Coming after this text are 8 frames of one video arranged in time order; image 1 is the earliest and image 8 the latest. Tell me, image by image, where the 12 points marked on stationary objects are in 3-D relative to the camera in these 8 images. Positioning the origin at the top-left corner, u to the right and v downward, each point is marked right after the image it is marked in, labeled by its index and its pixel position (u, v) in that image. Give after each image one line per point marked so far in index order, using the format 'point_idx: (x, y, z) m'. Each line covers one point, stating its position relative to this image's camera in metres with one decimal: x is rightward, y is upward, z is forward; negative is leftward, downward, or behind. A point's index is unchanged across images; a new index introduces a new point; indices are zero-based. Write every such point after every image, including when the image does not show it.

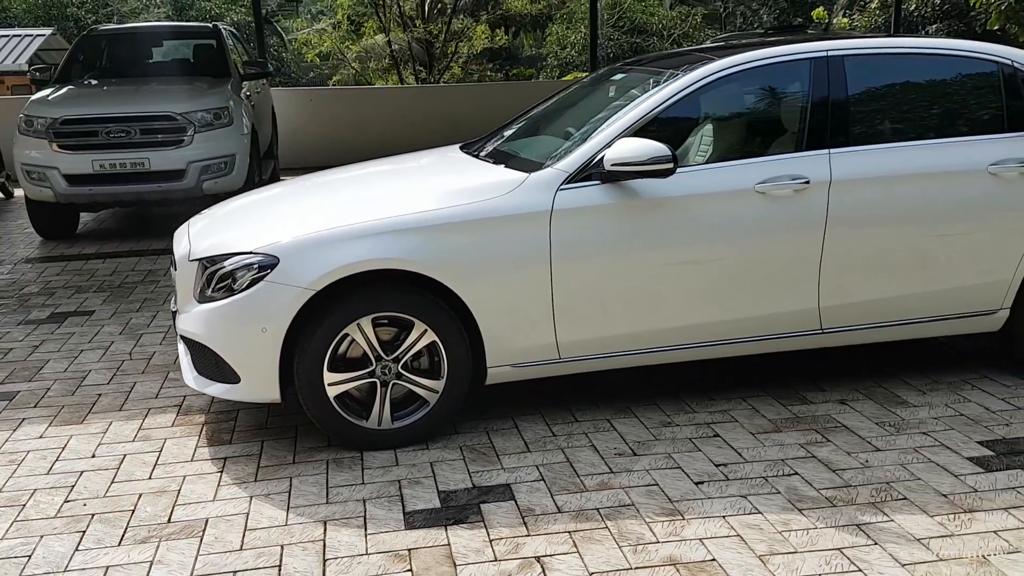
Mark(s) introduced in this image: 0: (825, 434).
0: (+1.3, -0.6, +3.9) m
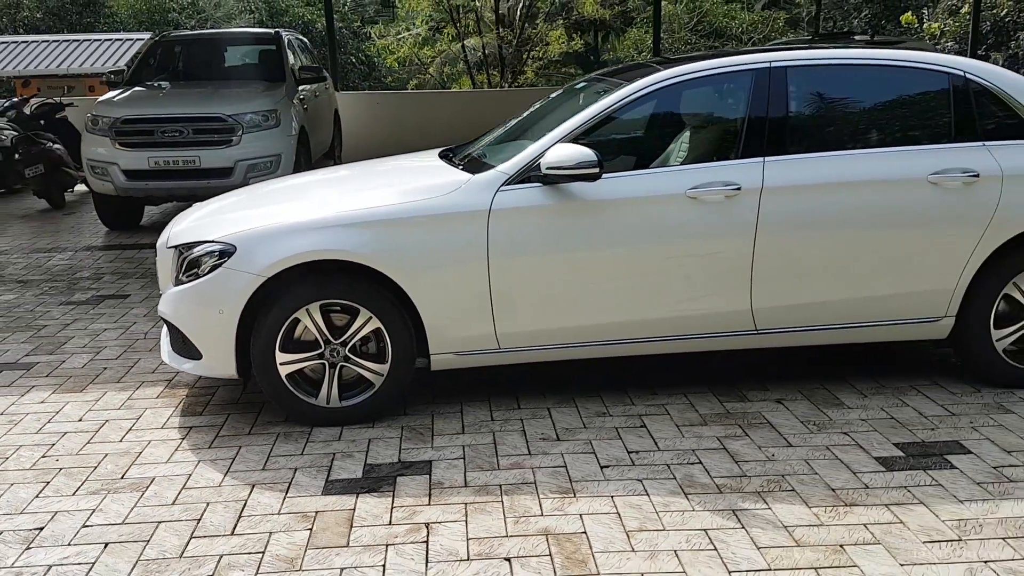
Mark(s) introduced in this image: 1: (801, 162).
0: (+1.0, -0.6, +4.1) m
1: (+1.3, +0.6, +4.2) m
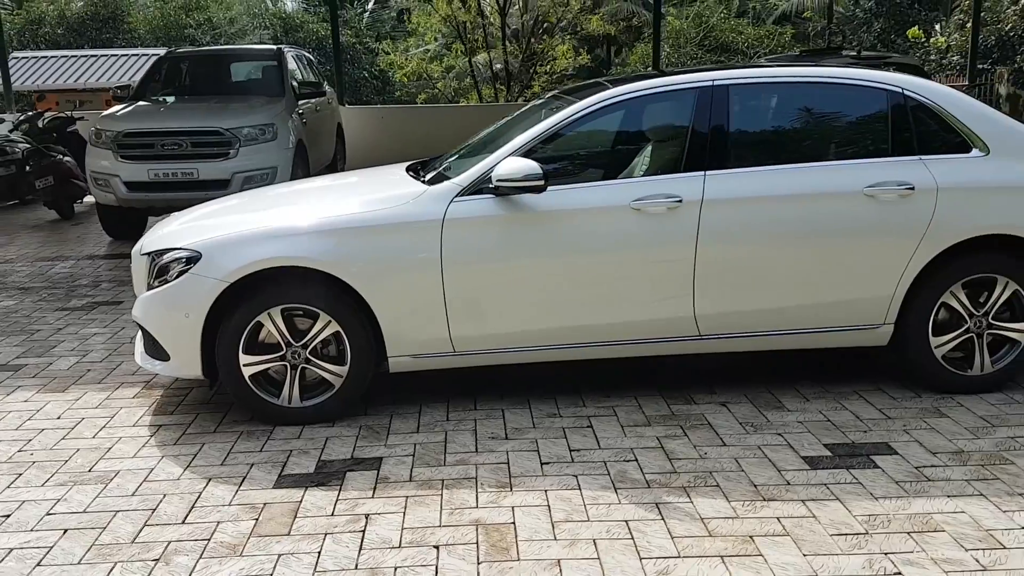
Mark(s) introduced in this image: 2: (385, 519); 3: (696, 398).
0: (+0.8, -0.6, +4.2) m
1: (+1.1, +0.5, +4.4) m
2: (-0.5, -0.8, +3.4) m
3: (+0.9, -0.5, +4.6) m
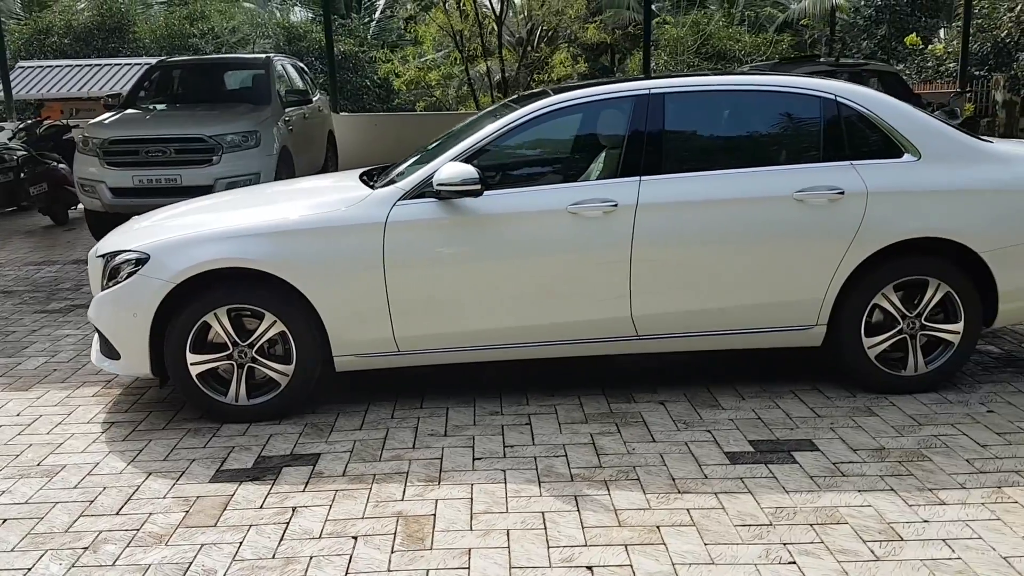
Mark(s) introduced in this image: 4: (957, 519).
0: (+0.5, -0.6, +4.3) m
1: (+0.8, +0.5, +4.5) m
2: (-0.8, -0.8, +3.5) m
3: (+0.6, -0.5, +4.8) m
4: (+1.6, -0.8, +3.4) m
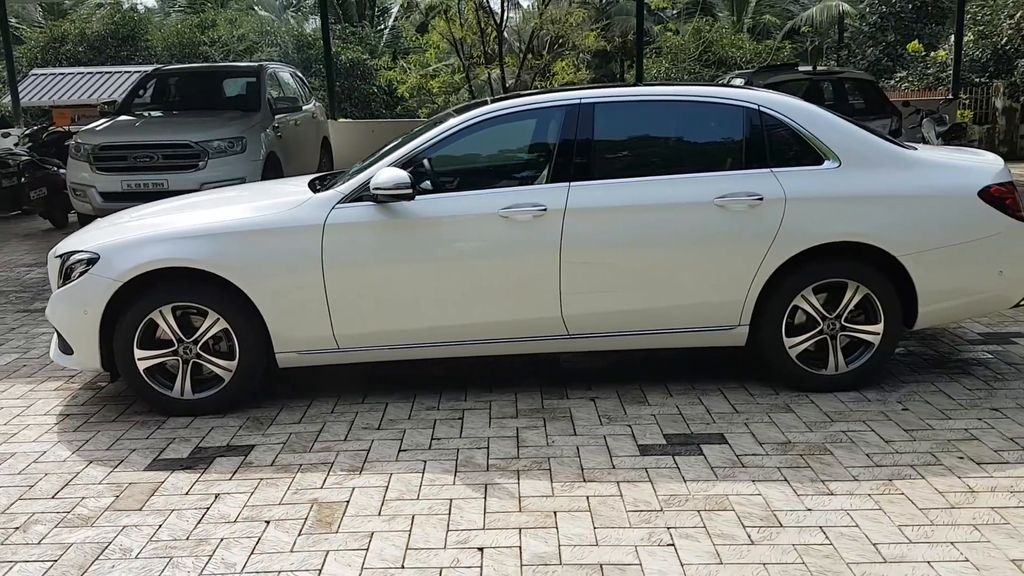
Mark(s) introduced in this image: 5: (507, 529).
0: (+0.2, -0.6, +4.5) m
1: (+0.4, +0.5, +4.7) m
2: (-1.1, -0.8, +3.7) m
3: (+0.3, -0.5, +4.9) m
4: (+1.2, -0.8, +3.5) m
5: (0.0, -0.9, +3.4) m
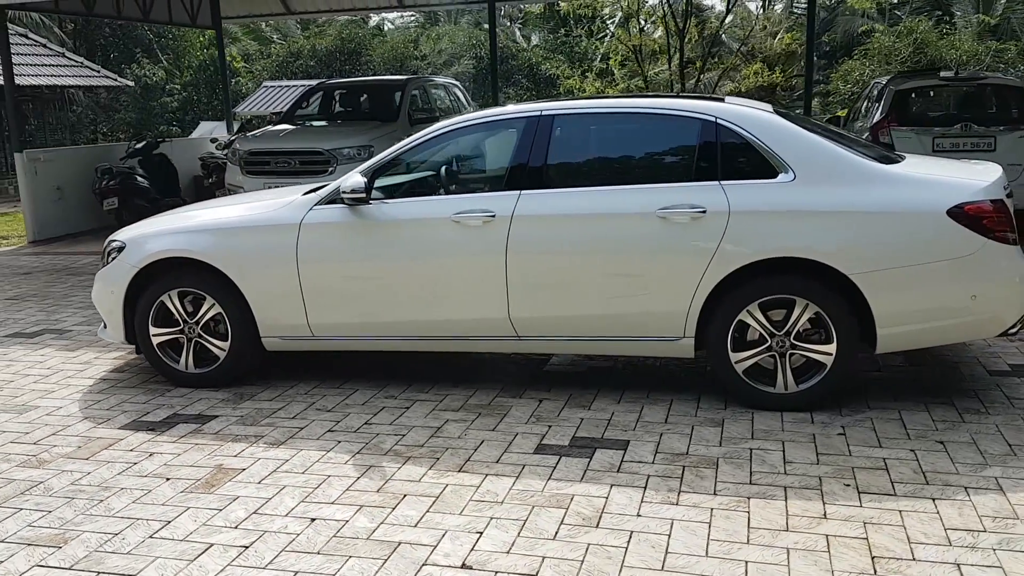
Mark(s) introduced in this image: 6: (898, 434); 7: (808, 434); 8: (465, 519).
0: (-0.2, -0.6, +4.8) m
1: (+0.2, +0.5, +4.9) m
2: (-1.6, -0.8, +4.3) m
3: (+0.1, -0.6, +5.1) m
4: (+0.6, -0.9, +3.5) m
5: (-0.6, -0.9, +3.7) m
6: (+1.8, -0.7, +4.3) m
7: (+1.4, -0.7, +4.4) m
8: (-0.2, -0.9, +3.6) m
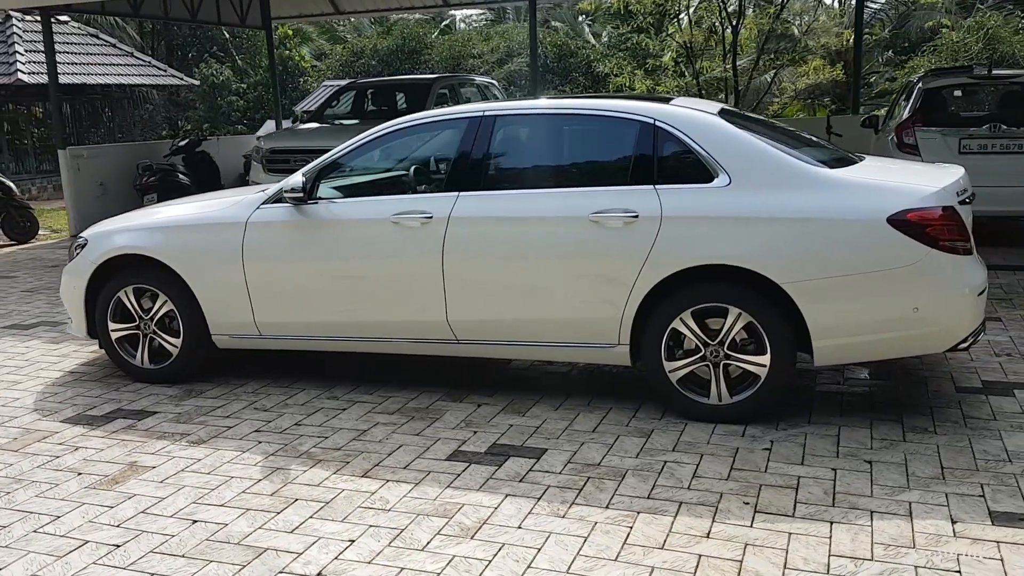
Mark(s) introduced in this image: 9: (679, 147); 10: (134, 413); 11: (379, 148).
0: (-0.5, -0.7, +4.7) m
1: (-0.1, +0.5, +4.8) m
2: (-2.0, -0.8, +4.4) m
3: (-0.3, -0.6, +5.1) m
4: (+0.1, -0.9, +3.4) m
5: (-1.1, -0.9, +3.7) m
6: (+1.4, -0.7, +4.1) m
7: (+1.0, -0.7, +4.2) m
8: (-0.6, -0.9, +3.5) m
9: (+0.8, +0.7, +4.6) m
10: (-2.0, -0.7, +4.9) m
11: (-0.7, +0.8, +5.1) m
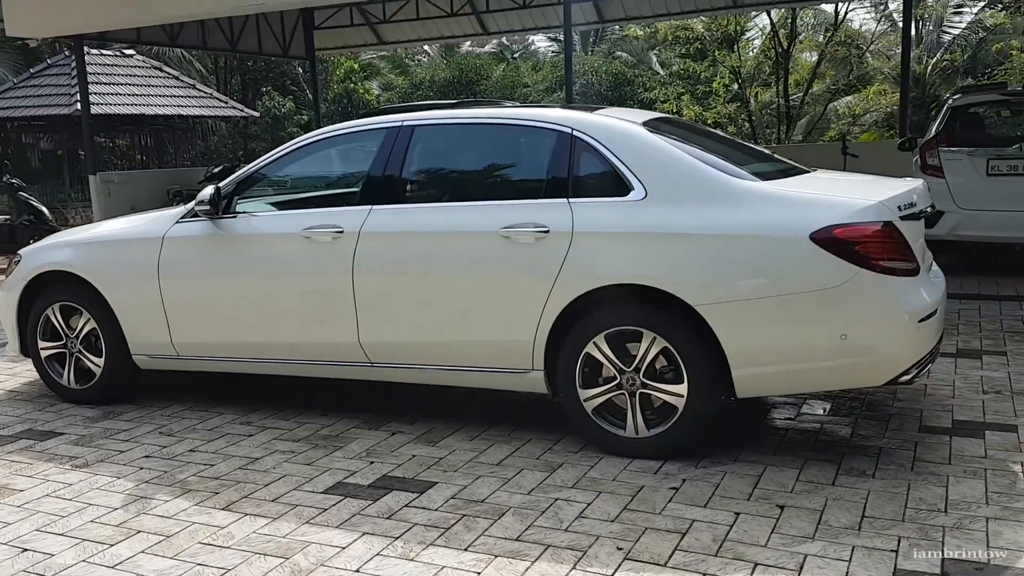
0: (-1.0, -0.7, +4.5) m
1: (-0.5, +0.4, +4.5) m
2: (-2.4, -0.8, +4.3) m
3: (-0.7, -0.7, +4.8) m
4: (-0.4, -0.9, +3.1) m
5: (-1.6, -0.9, +3.5) m
6: (+0.9, -0.8, +3.7) m
7: (+0.5, -0.8, +3.8) m
8: (-1.2, -0.9, +3.2) m
9: (+0.4, +0.6, +4.2) m
10: (-2.4, -0.7, +4.8) m
11: (-1.1, +0.6, +4.9) m
